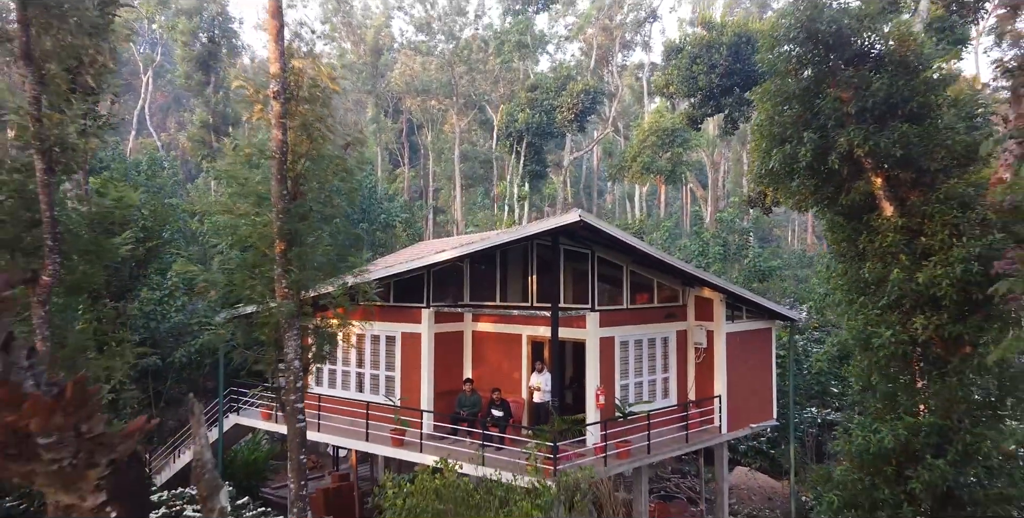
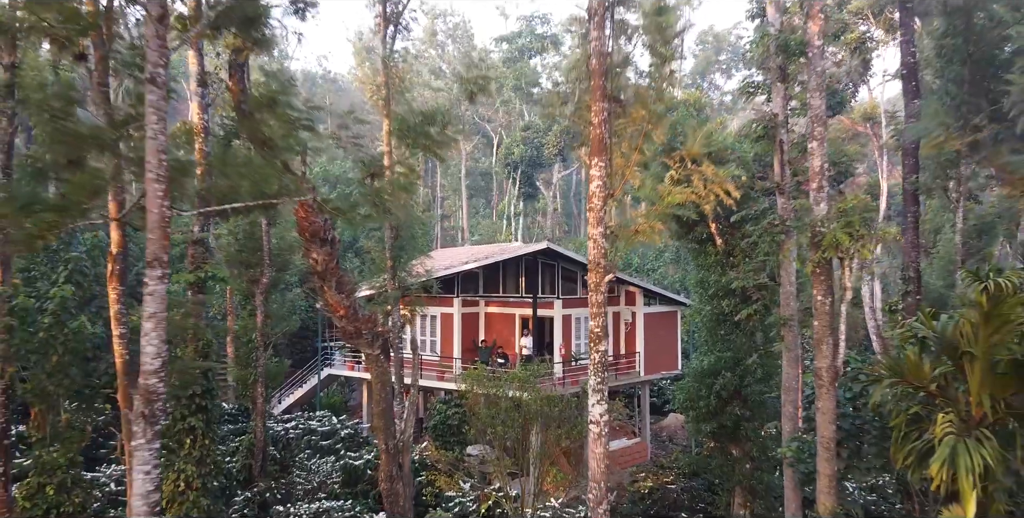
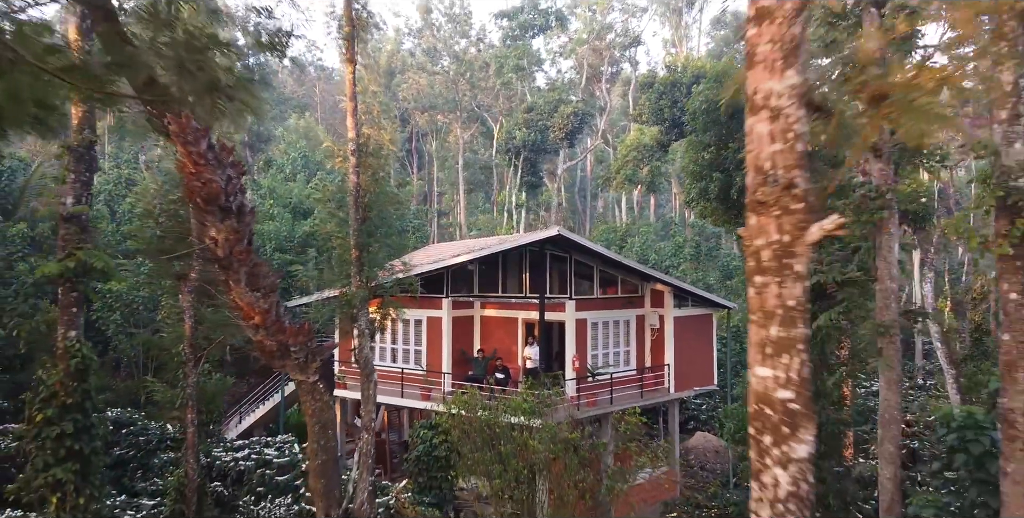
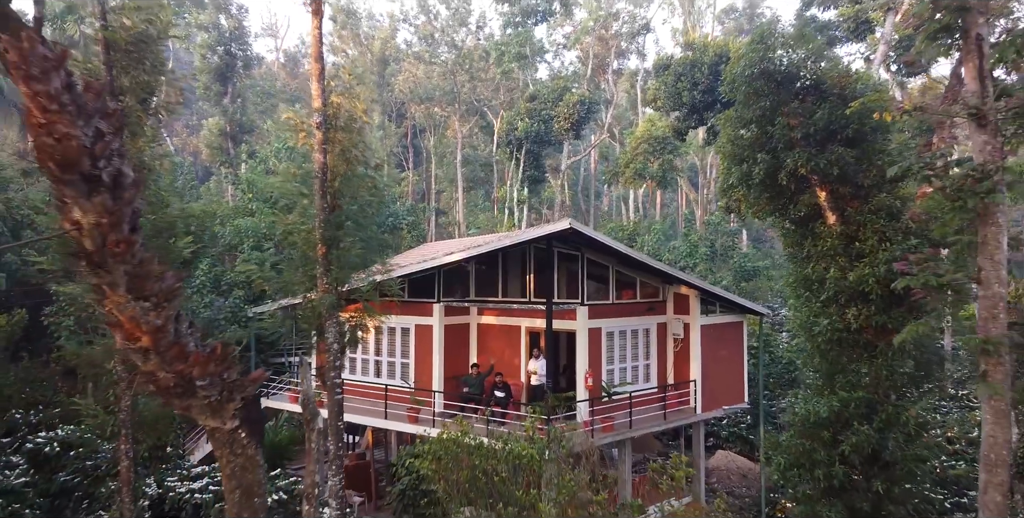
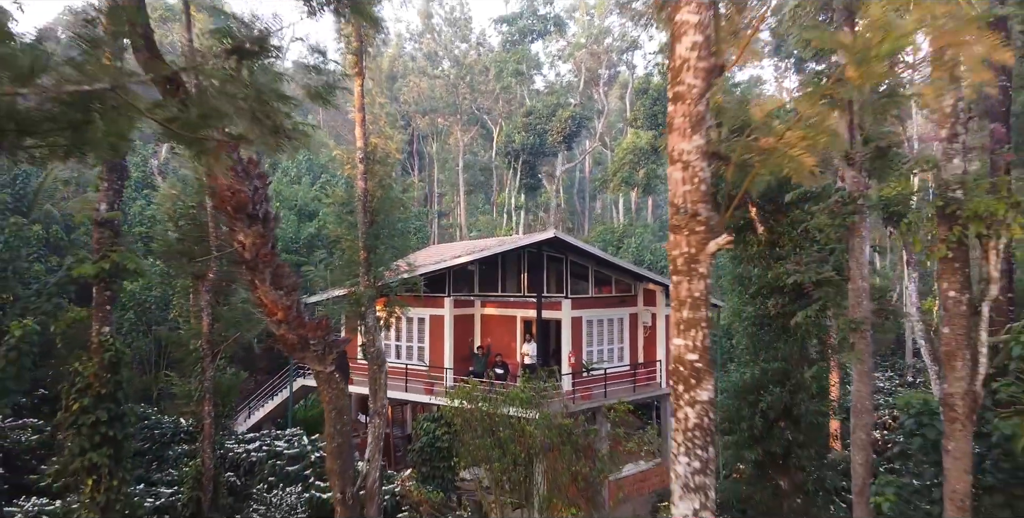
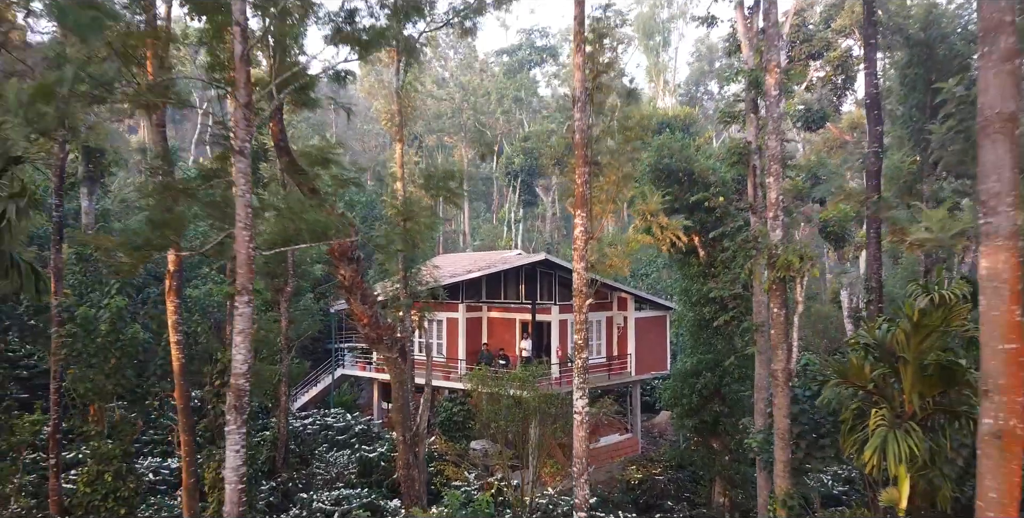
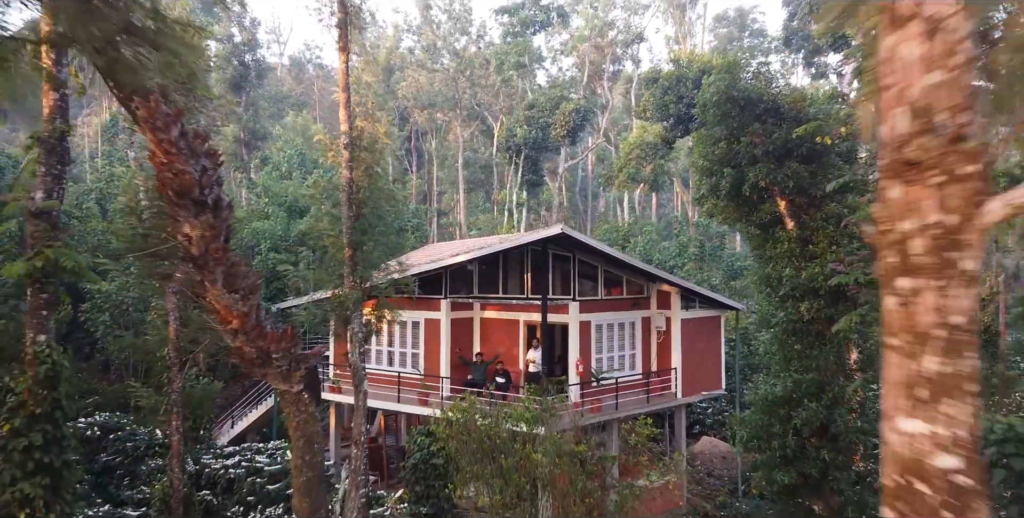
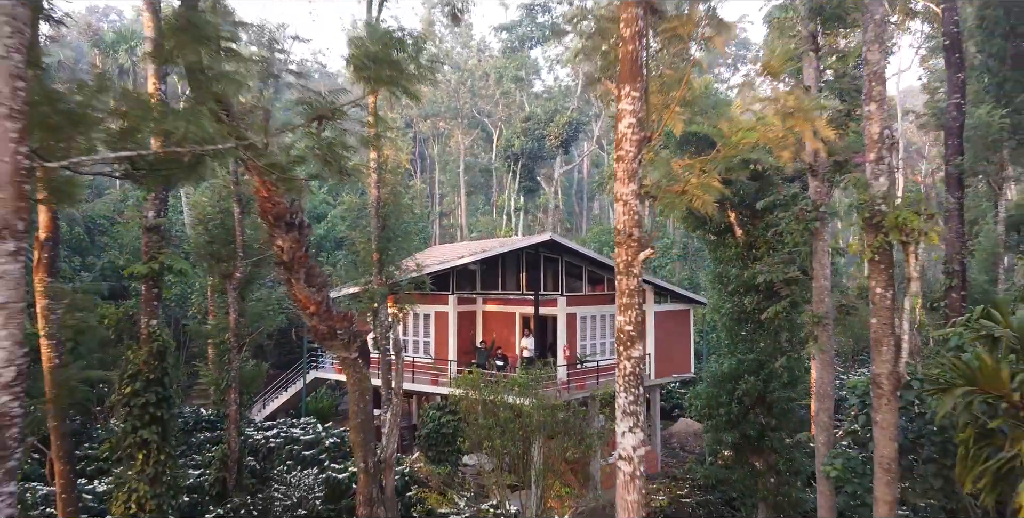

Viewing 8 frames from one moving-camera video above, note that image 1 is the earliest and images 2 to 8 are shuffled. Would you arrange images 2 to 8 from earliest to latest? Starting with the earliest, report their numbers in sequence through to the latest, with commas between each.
4, 7, 3, 5, 8, 2, 6
